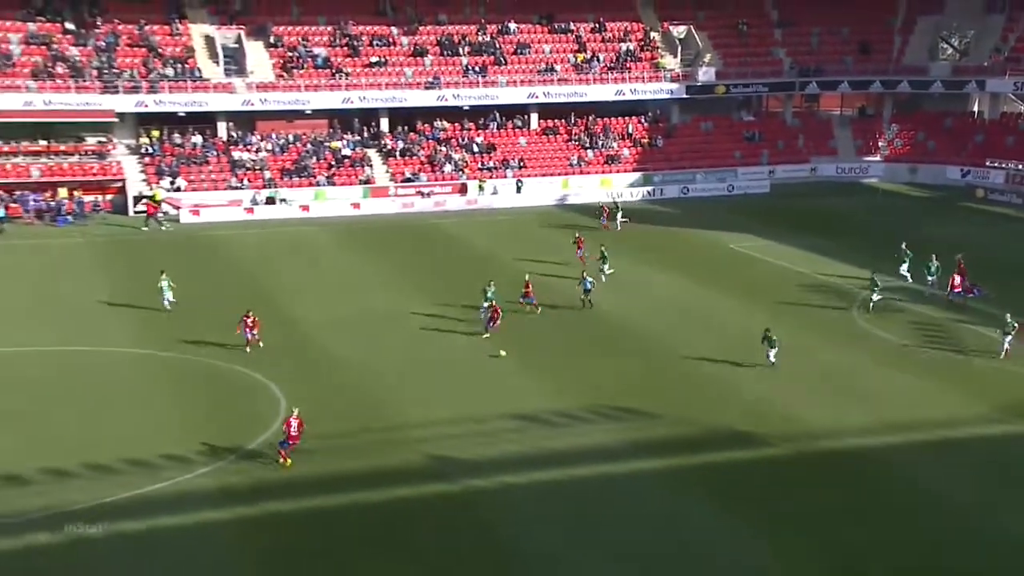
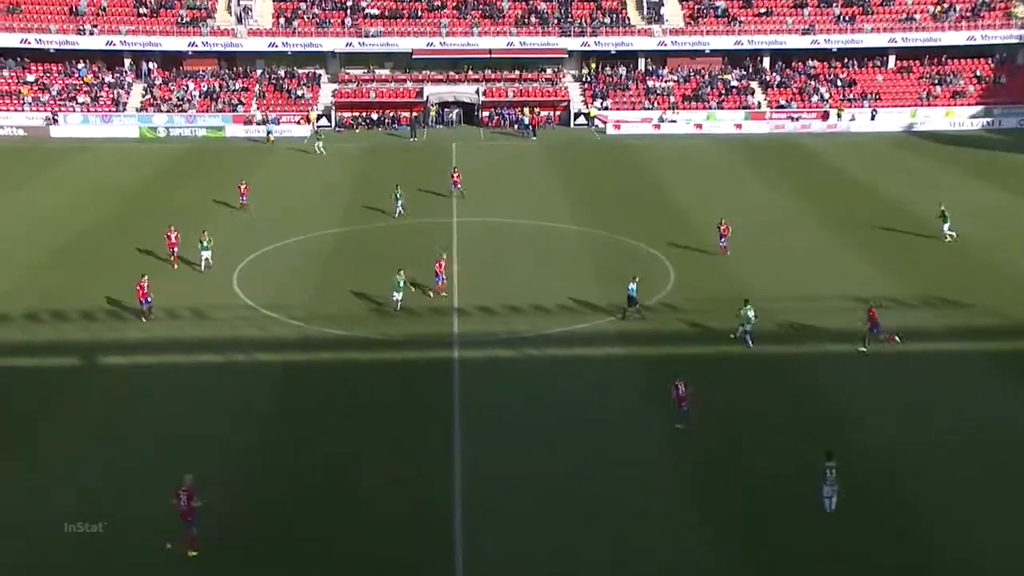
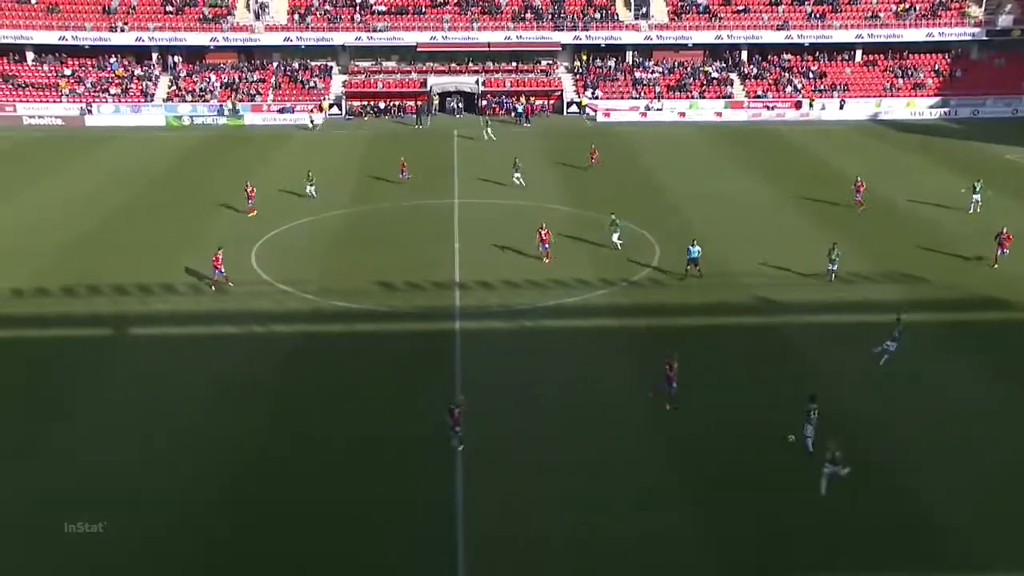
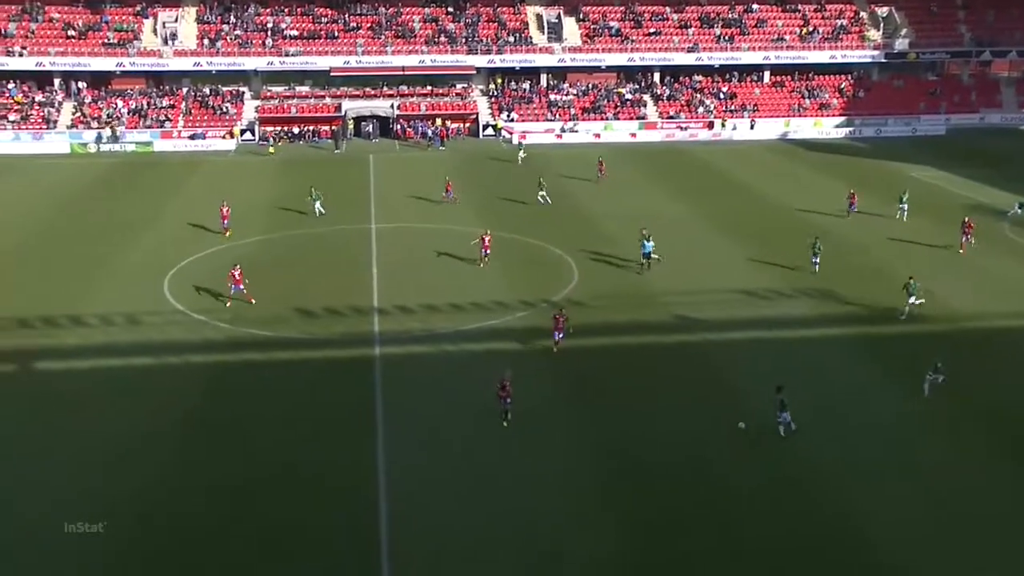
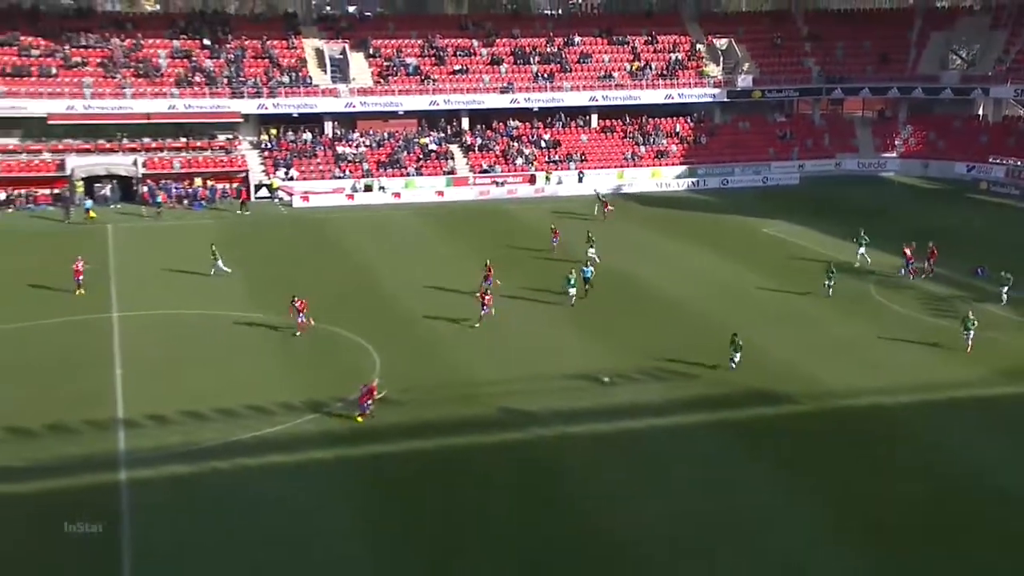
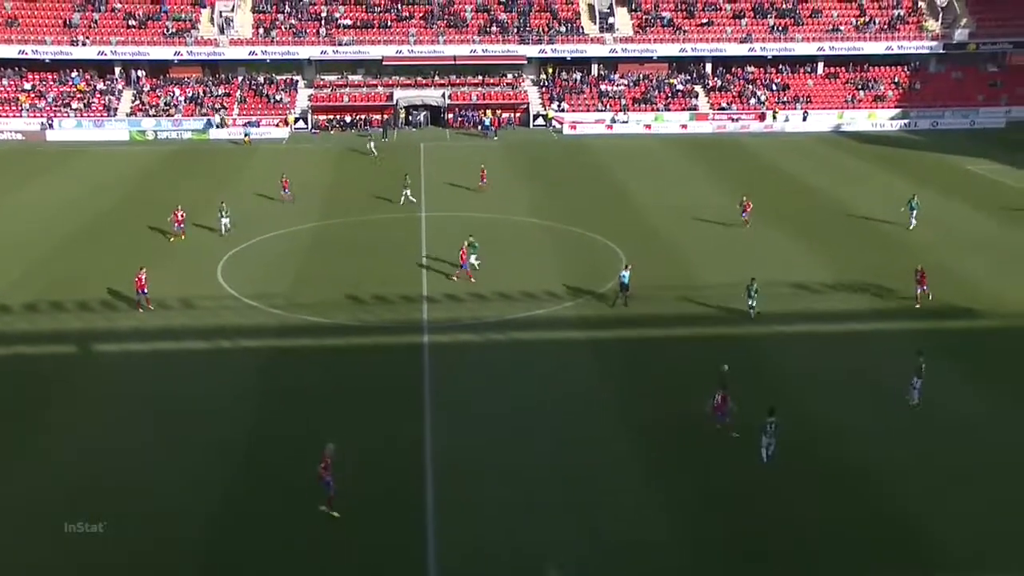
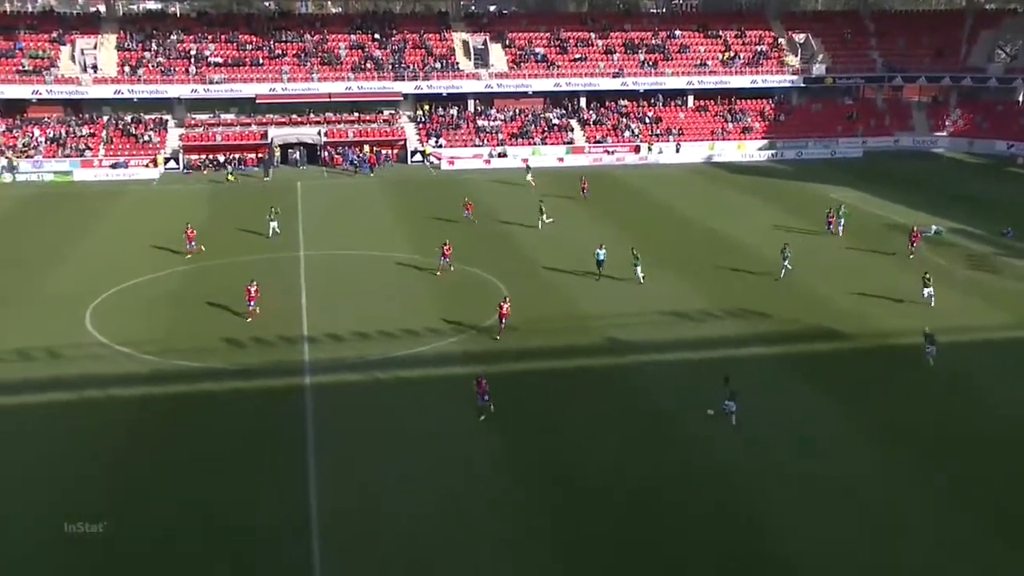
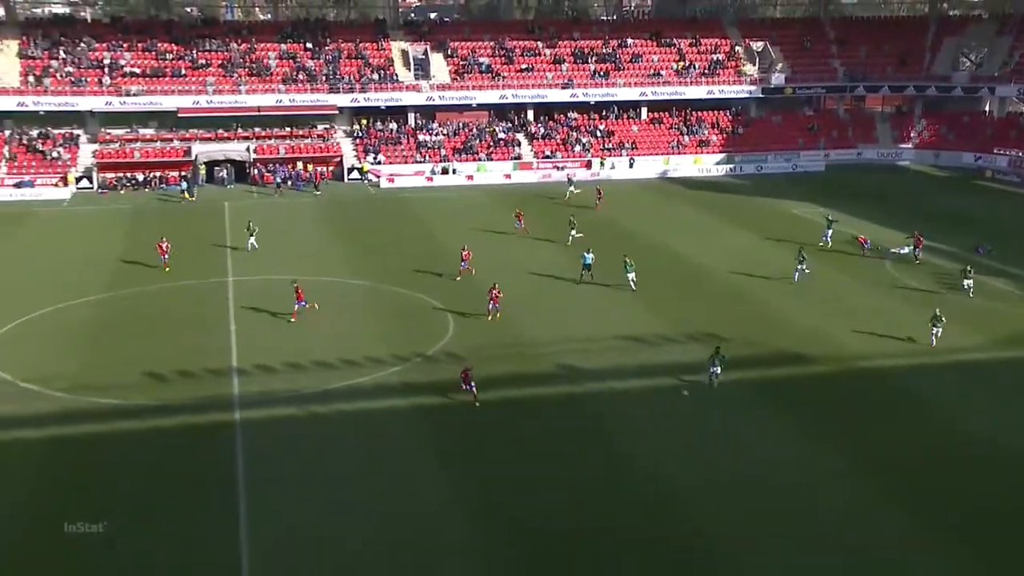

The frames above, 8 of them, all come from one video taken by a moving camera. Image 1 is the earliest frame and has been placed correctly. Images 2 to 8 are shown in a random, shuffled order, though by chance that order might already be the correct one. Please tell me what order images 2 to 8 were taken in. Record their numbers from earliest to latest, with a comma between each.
5, 8, 7, 4, 3, 6, 2
